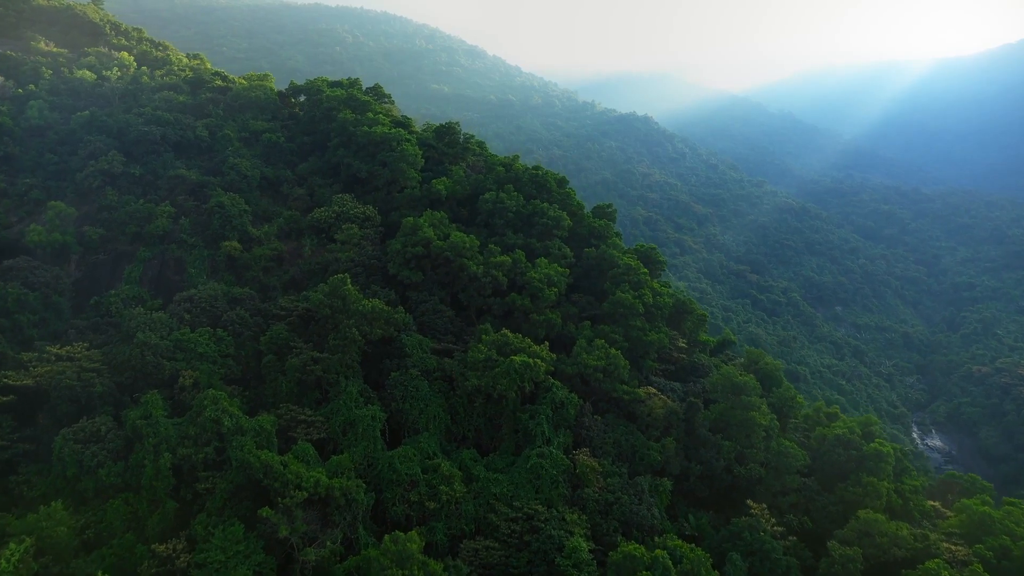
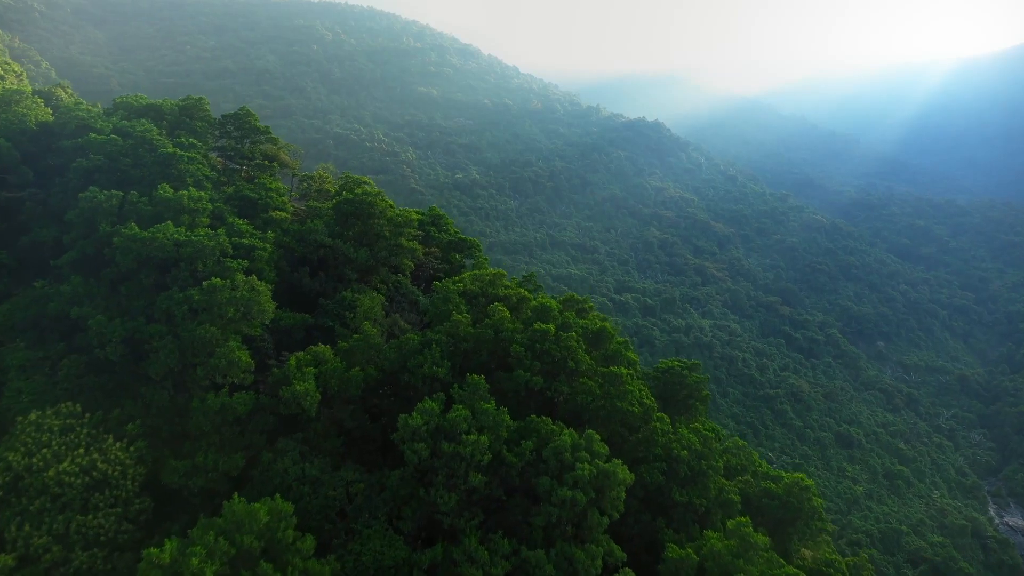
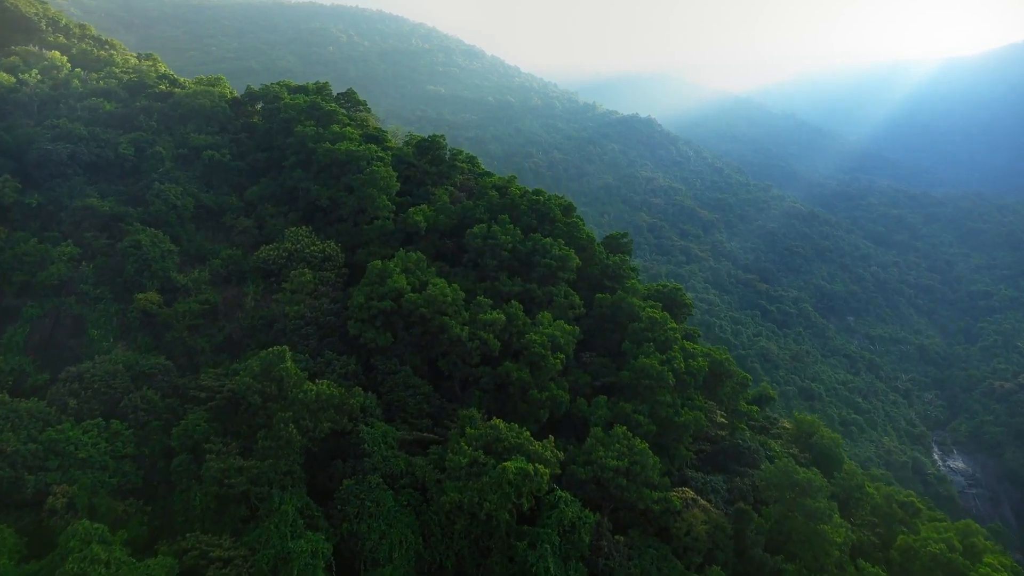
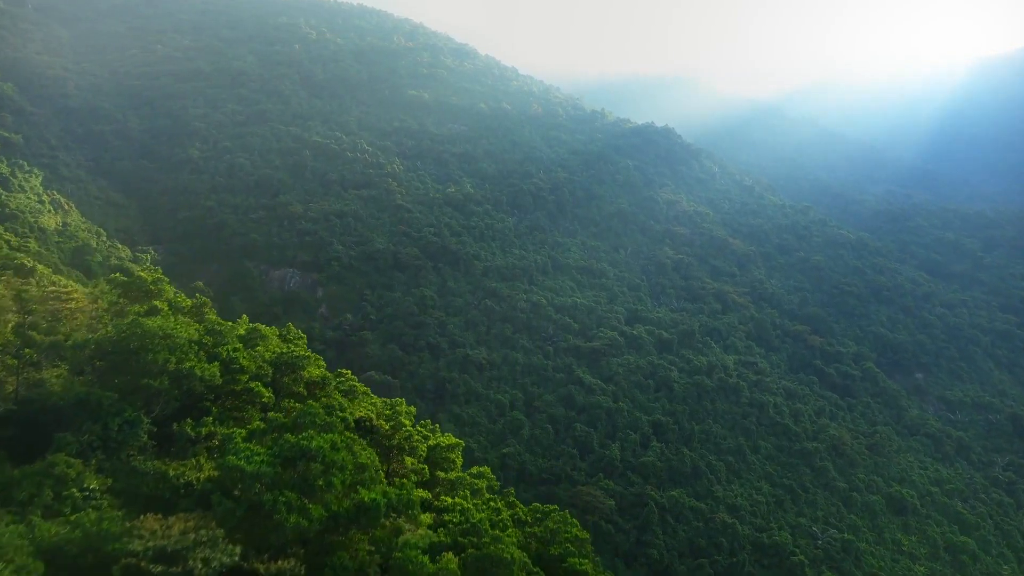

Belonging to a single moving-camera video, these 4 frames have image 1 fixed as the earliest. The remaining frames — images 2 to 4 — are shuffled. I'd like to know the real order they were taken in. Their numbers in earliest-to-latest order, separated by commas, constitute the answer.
3, 2, 4
